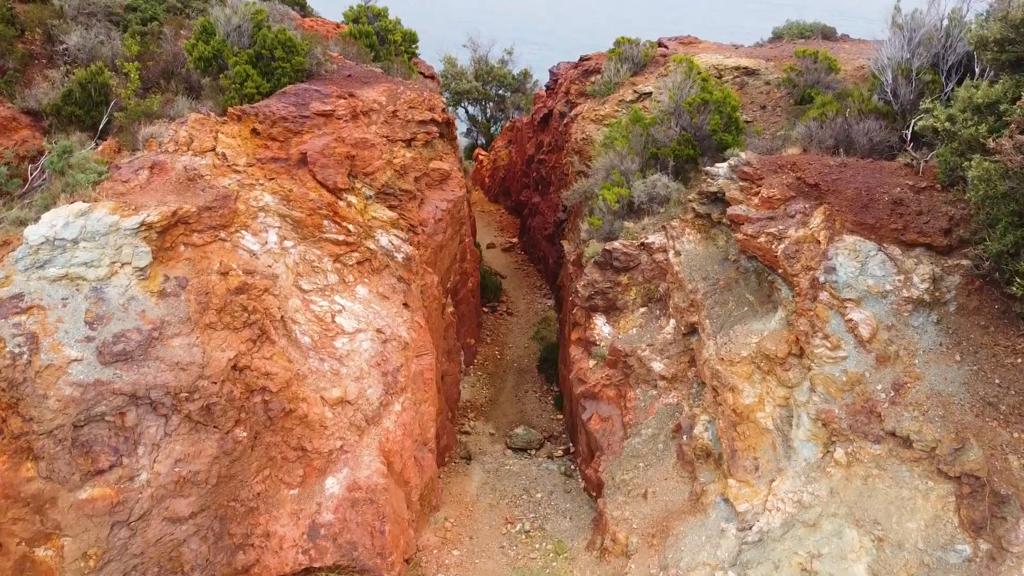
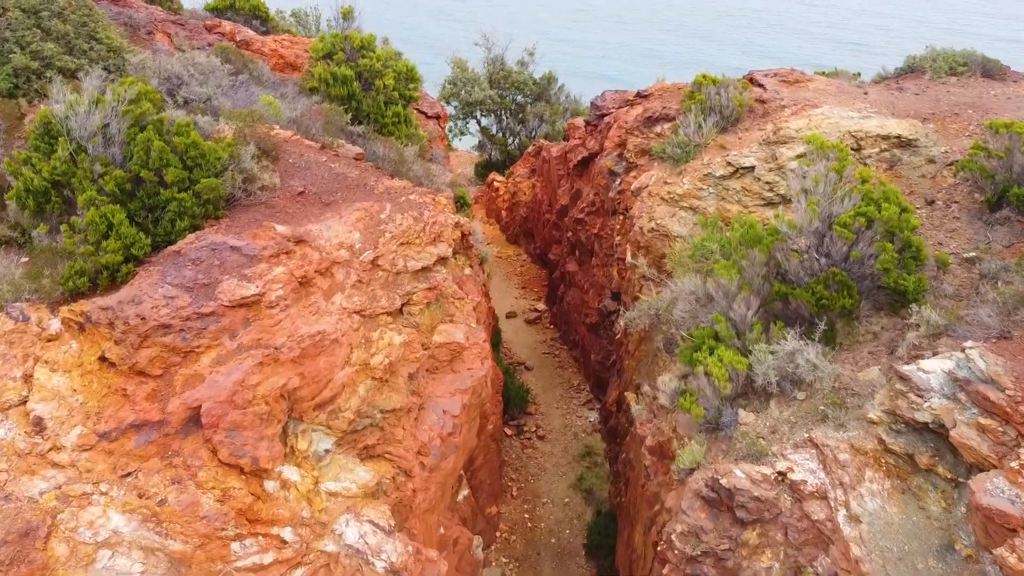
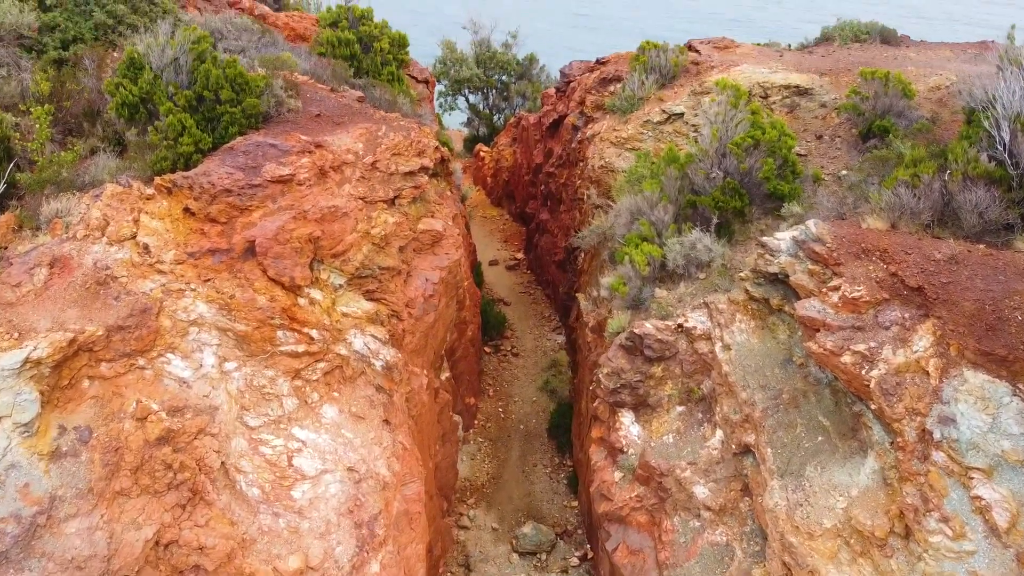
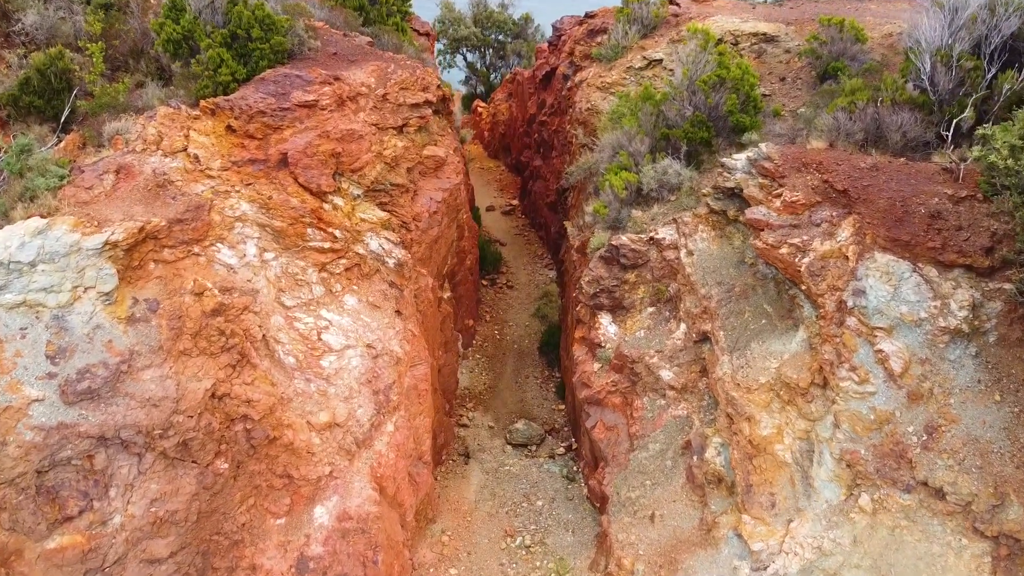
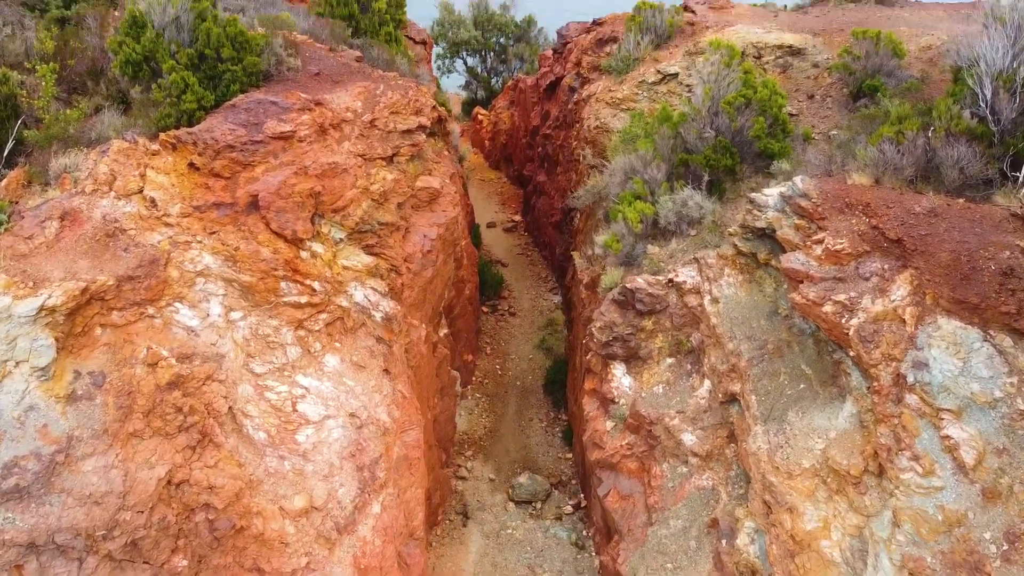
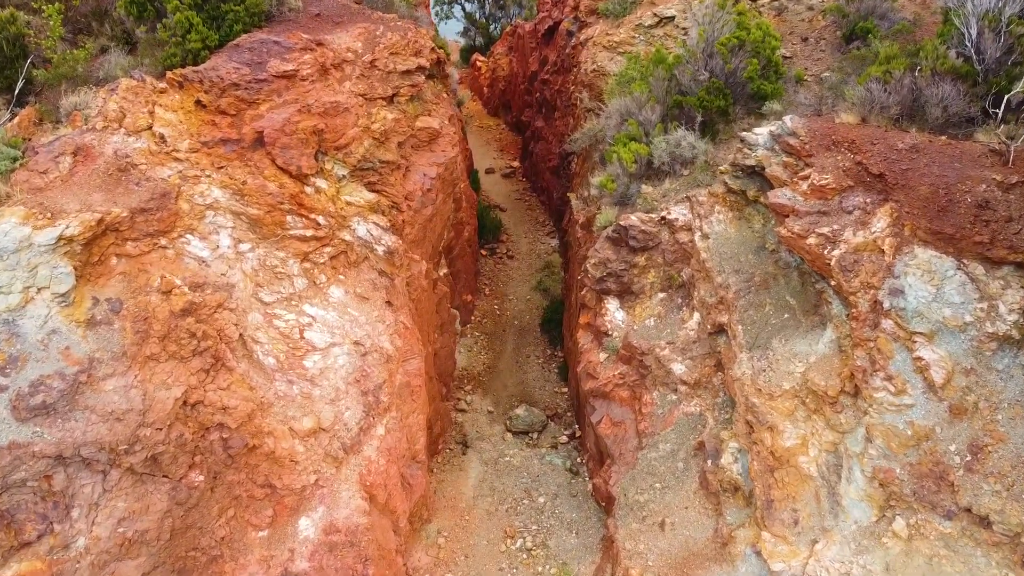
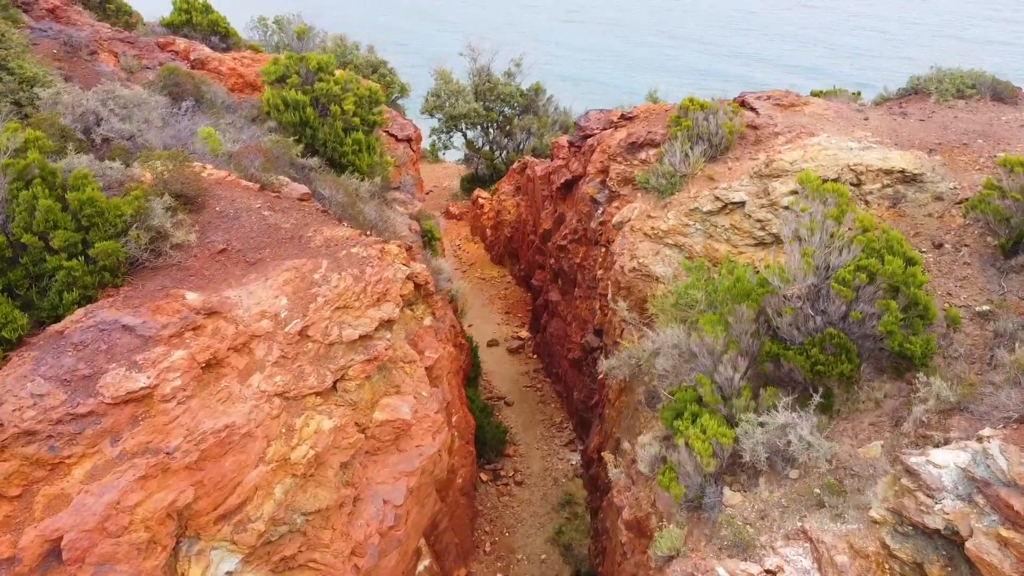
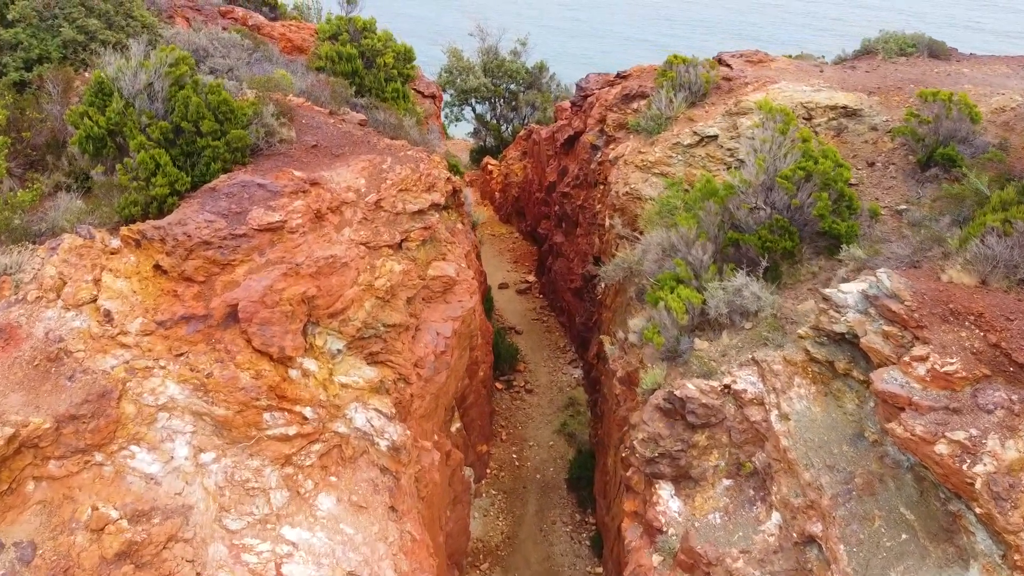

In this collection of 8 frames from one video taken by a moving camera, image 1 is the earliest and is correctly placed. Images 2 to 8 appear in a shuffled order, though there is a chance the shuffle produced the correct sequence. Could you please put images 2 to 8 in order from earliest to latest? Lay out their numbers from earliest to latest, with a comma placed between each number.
4, 6, 5, 3, 8, 2, 7
